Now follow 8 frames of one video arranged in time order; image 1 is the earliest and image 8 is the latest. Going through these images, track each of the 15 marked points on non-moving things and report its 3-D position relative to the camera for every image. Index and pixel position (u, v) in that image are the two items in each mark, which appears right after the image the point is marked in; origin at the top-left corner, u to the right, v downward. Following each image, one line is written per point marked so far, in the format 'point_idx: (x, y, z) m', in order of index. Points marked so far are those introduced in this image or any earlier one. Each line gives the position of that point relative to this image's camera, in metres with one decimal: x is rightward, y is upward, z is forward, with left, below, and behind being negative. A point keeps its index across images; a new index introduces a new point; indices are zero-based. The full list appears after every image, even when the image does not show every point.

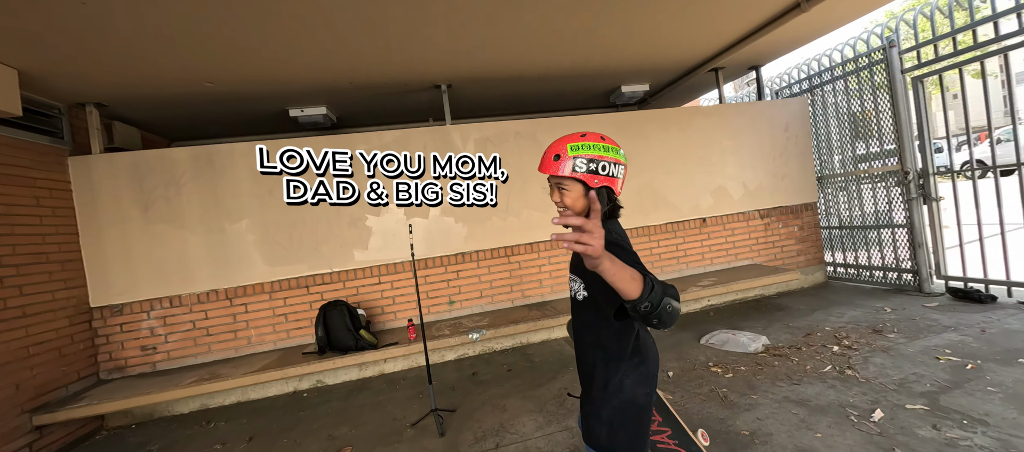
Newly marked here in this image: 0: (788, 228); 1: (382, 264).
0: (+3.8, 0.0, +4.9) m
1: (-1.4, -0.4, +3.9) m
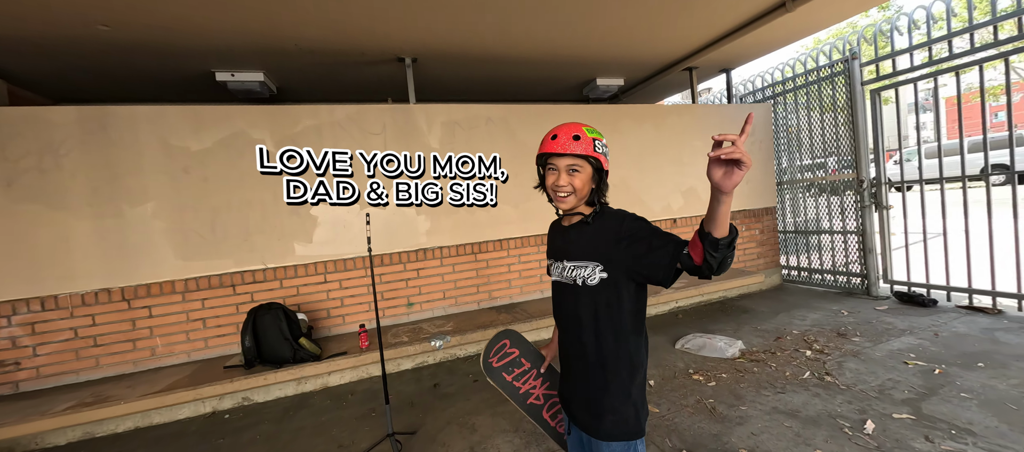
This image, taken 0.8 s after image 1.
0: (+3.3, -0.1, +5.0) m
1: (-1.7, -0.3, +3.4) m
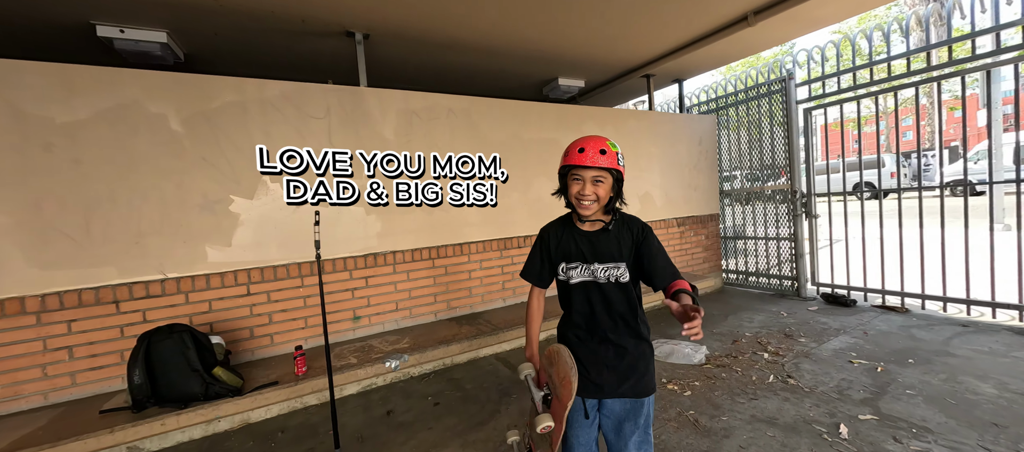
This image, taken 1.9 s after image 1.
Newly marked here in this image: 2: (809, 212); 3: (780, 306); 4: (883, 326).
0: (+2.7, -0.2, +5.2) m
1: (-2.0, -0.3, +2.8) m
2: (+3.8, +0.2, +4.6) m
3: (+3.3, -1.0, +4.4) m
4: (+3.7, -1.0, +3.6) m
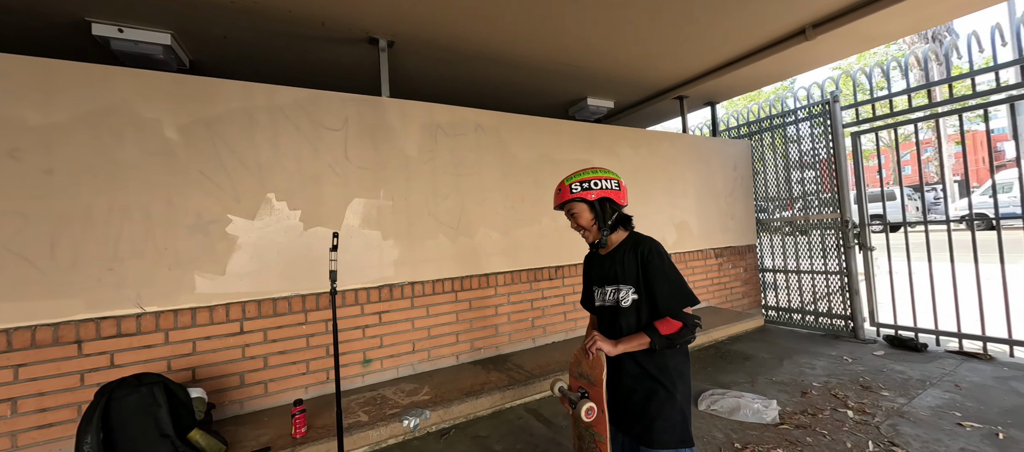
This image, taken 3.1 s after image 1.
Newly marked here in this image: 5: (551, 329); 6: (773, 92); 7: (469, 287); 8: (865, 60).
0: (+3.0, -0.6, +4.7) m
1: (-1.7, -0.5, +2.3) m
2: (+4.1, -0.2, +4.2) m
3: (+3.6, -1.4, +3.9) m
4: (+4.0, -1.3, +3.1) m
5: (+0.4, -1.0, +3.5) m
6: (+11.1, +5.7, +15.2) m
7: (-0.4, -0.5, +3.0) m
8: (+14.2, +6.7, +14.4) m
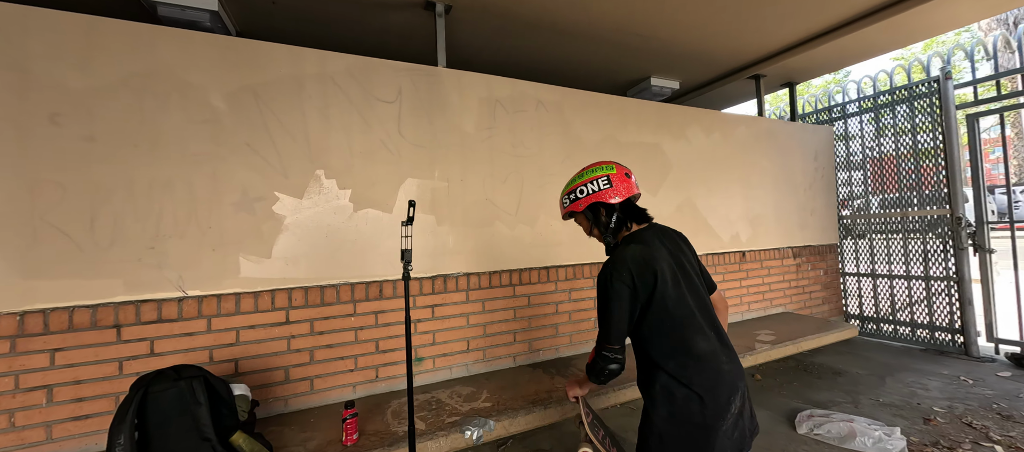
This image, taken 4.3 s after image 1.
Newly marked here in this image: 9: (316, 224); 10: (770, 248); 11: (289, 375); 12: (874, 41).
0: (+3.6, -0.5, +4.2) m
1: (-1.3, -0.4, +2.1) m
2: (+4.6, -0.2, +3.6) m
3: (+4.1, -1.3, +3.4) m
4: (+4.4, -1.3, +2.5) m
5: (+0.9, -0.9, +3.1) m
6: (+12.5, +5.6, +14.1) m
7: (+0.1, -0.4, +2.7) m
8: (+15.5, +6.5, +13.1) m
9: (-1.2, 0.0, +2.2) m
10: (+2.8, -0.2, +3.9) m
11: (-1.3, -0.9, +2.1) m
12: (+3.5, +1.8, +3.4) m
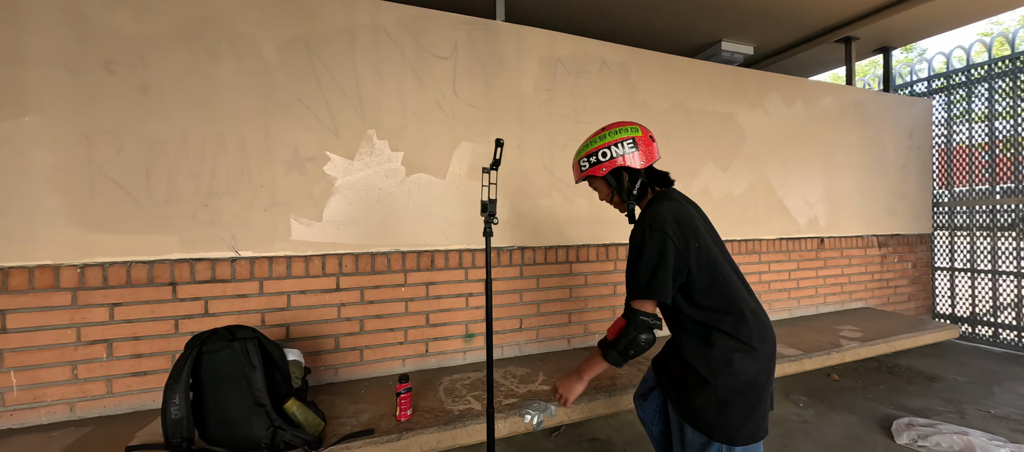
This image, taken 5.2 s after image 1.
0: (+4.1, -0.4, +3.7) m
1: (-0.9, -0.2, +2.0) m
2: (+5.1, -0.1, +3.0) m
3: (+4.5, -1.2, +2.9) m
4: (+4.8, -1.2, +2.0) m
5: (+1.3, -0.7, +2.8) m
6: (+13.9, +5.8, +12.7) m
7: (+0.5, -0.2, +2.5) m
8: (+16.9, +6.6, +11.4) m
9: (-0.8, +0.2, +2.0) m
10: (+3.3, -0.1, +3.4) m
11: (-1.0, -0.7, +2.0) m
12: (+4.0, +1.9, +2.9) m
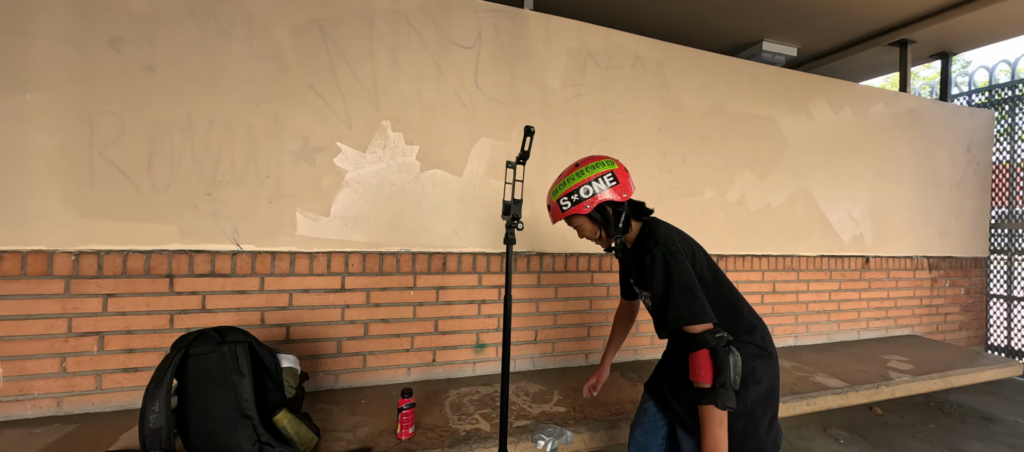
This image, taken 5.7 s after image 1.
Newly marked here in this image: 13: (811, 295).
0: (+4.2, -0.6, +3.4) m
1: (-0.8, -0.1, +1.9) m
2: (+5.2, -0.4, +2.6) m
3: (+4.6, -1.5, +2.5) m
4: (+4.8, -1.5, +1.6) m
5: (+1.4, -0.8, +2.6) m
6: (+14.6, +5.1, +12.0) m
7: (+0.6, -0.3, +2.3) m
8: (+17.6, +5.8, +10.6) m
9: (-0.7, +0.2, +1.9) m
10: (+3.4, -0.3, +3.1) m
11: (-0.9, -0.6, +1.9) m
12: (+4.2, +1.7, +2.6) m
13: (+2.4, -0.6, +2.8) m
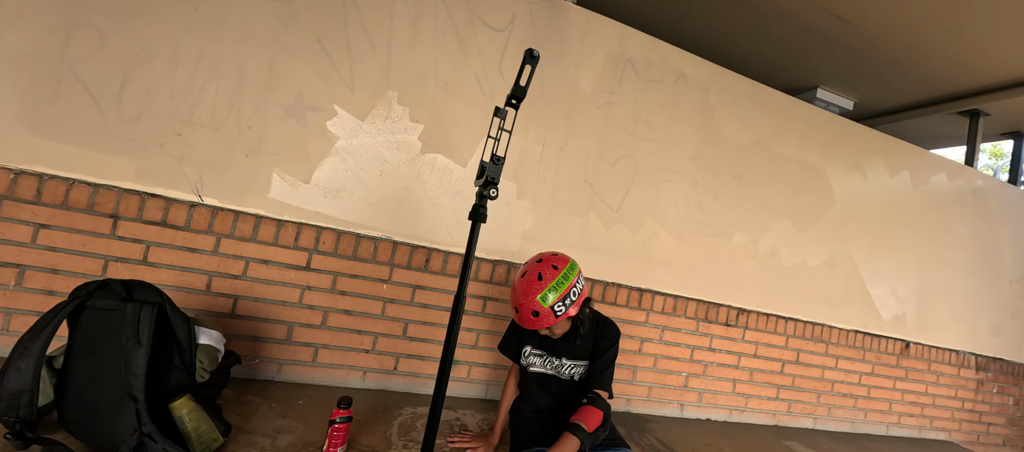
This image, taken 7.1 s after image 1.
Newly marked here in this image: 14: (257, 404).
0: (+4.1, -1.4, +3.0) m
1: (-0.8, 0.0, +1.7) m
2: (+5.1, -1.3, +2.2) m
3: (+4.3, -2.3, +2.0) m
4: (+4.4, -2.3, +1.1) m
5: (+1.2, -1.1, +2.3) m
6: (+15.6, +1.9, +11.4) m
7: (+0.6, -0.4, +2.0) m
8: (+18.5, +2.2, +9.9) m
9: (-0.7, +0.3, +1.7) m
10: (+3.3, -0.9, +2.8) m
11: (-1.0, -0.5, +1.6) m
12: (+4.5, +0.9, +2.3) m
13: (+2.3, -1.0, +2.5) m
14: (-1.0, -0.7, +1.4) m
